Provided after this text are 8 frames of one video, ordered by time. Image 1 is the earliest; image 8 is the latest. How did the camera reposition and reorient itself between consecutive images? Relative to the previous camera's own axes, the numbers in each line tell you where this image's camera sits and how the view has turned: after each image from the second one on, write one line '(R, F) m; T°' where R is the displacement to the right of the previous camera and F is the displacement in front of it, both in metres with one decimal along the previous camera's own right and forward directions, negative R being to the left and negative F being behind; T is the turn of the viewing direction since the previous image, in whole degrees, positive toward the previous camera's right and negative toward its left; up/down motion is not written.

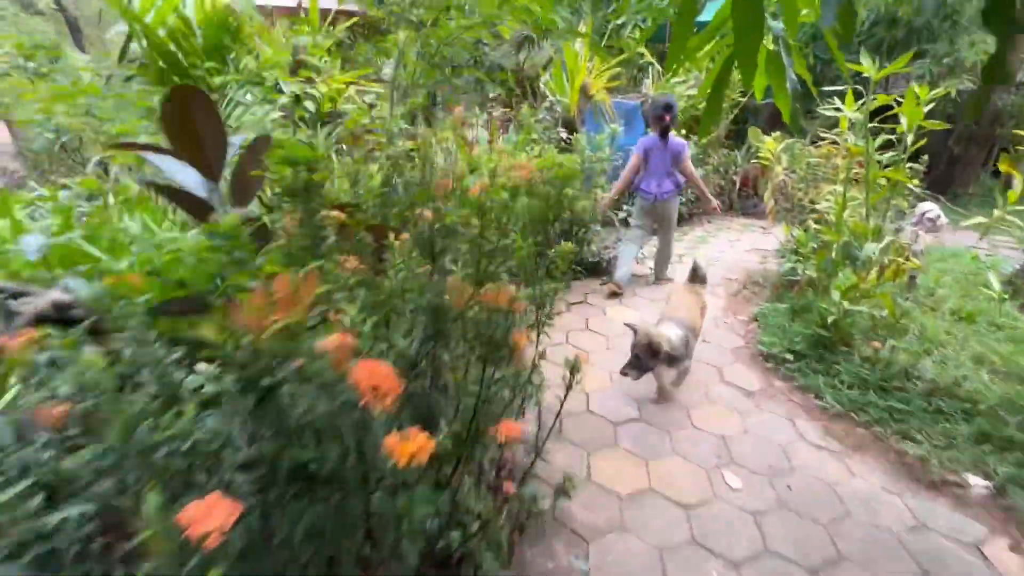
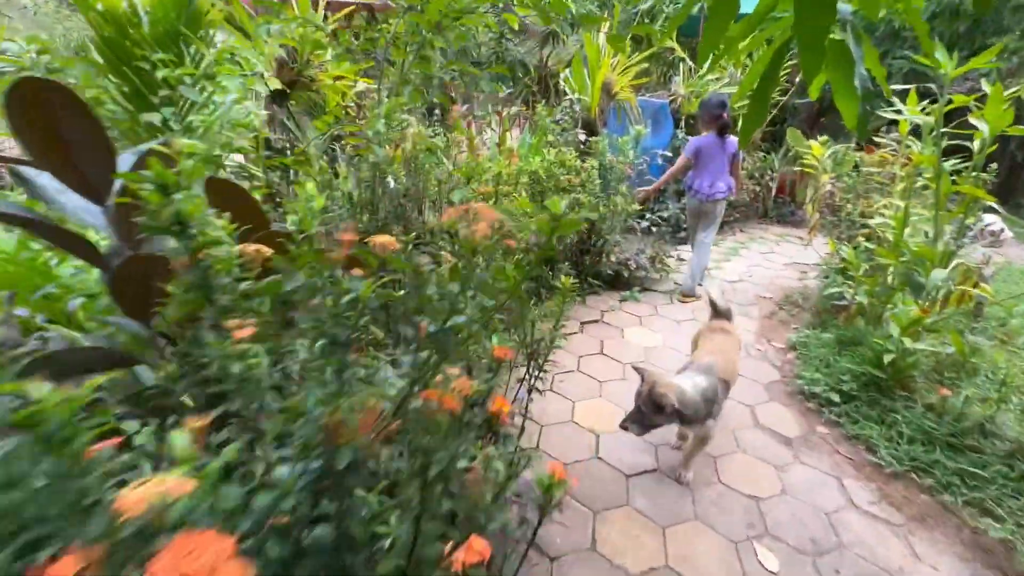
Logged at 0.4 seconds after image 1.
(+0.1, +0.3) m; -3°
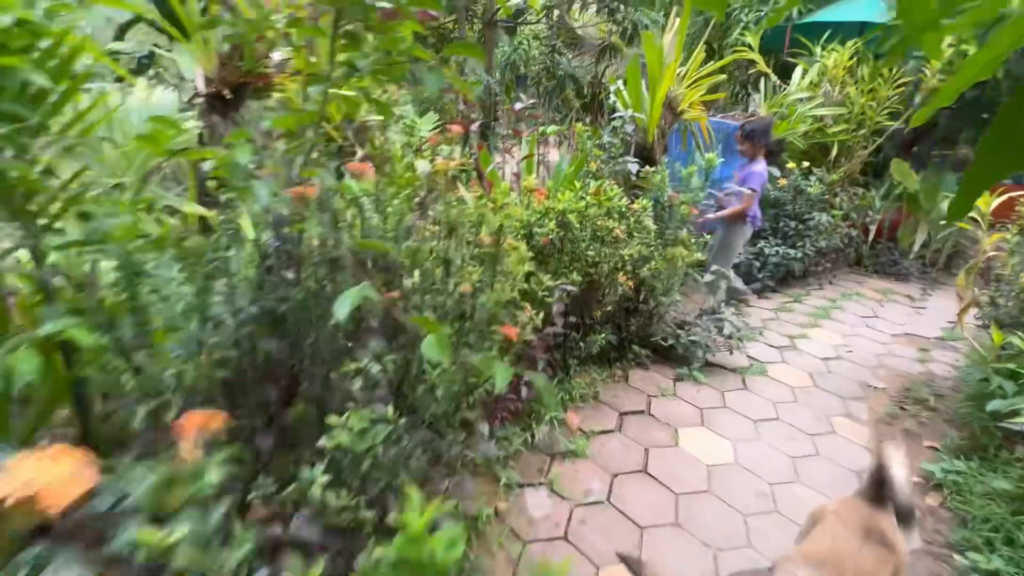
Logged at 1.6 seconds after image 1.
(+0.1, +0.8) m; -6°
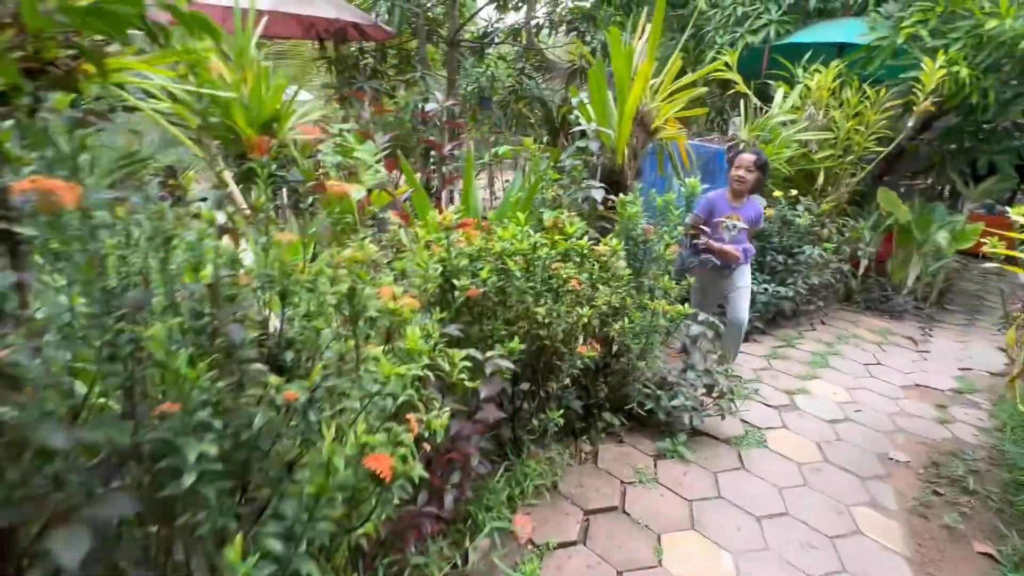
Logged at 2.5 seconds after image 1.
(+0.2, +0.6) m; +2°
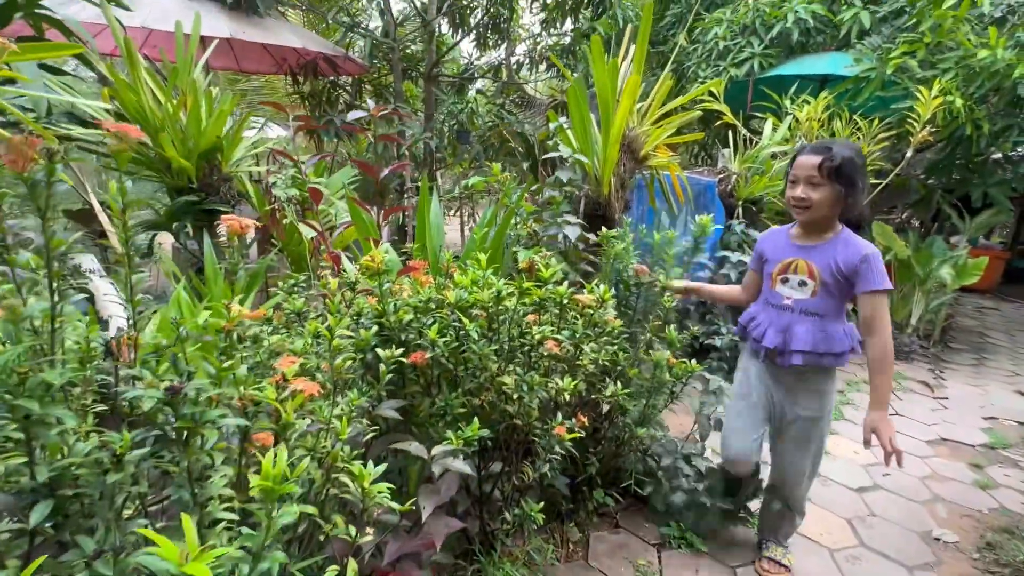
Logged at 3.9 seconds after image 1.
(+0.1, +0.4) m; +2°
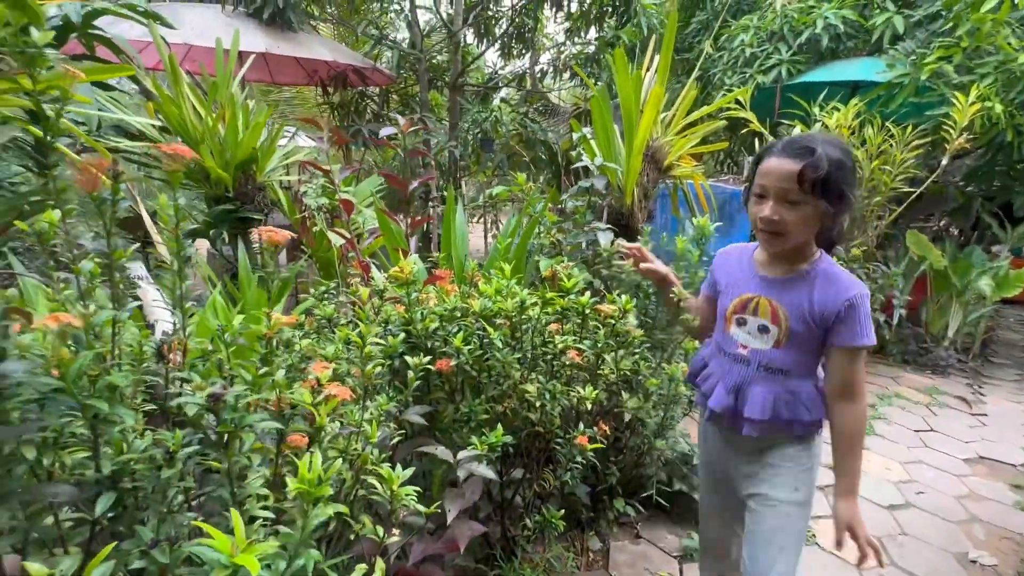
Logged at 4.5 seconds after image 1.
(0.0, 0.0) m; -3°
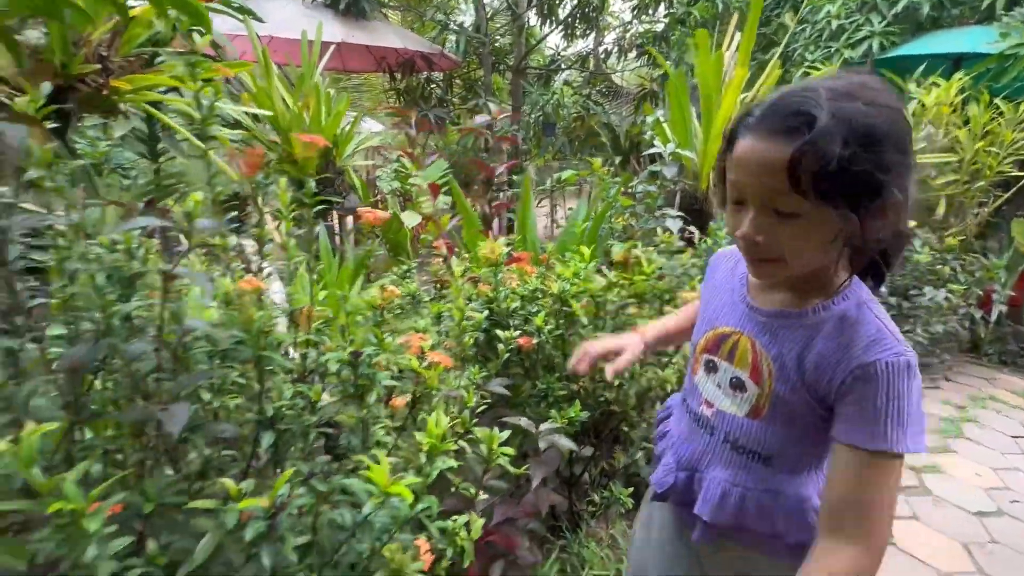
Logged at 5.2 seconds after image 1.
(-0.1, -0.1) m; -6°
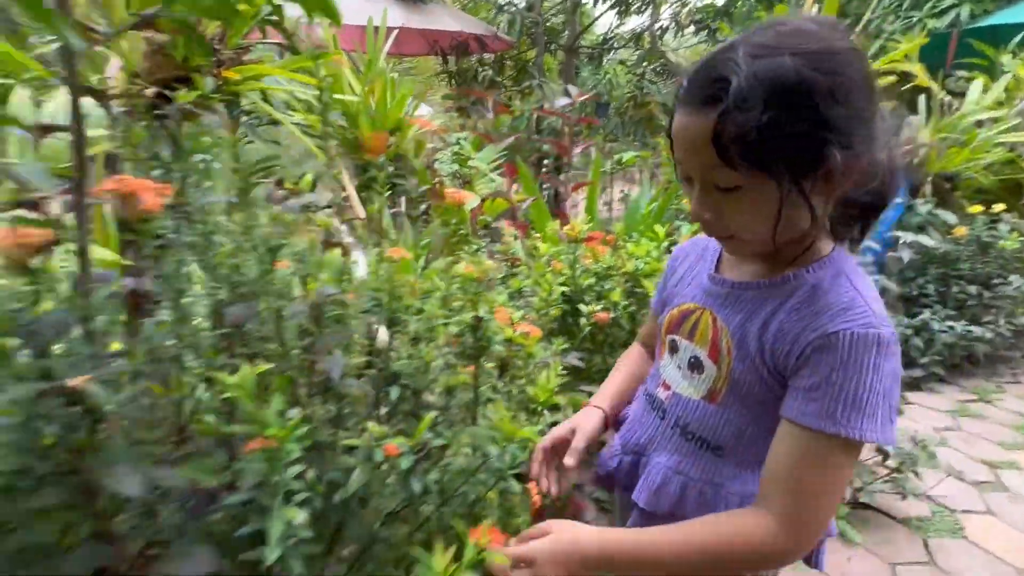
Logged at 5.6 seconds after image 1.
(-0.1, -0.1) m; -5°
